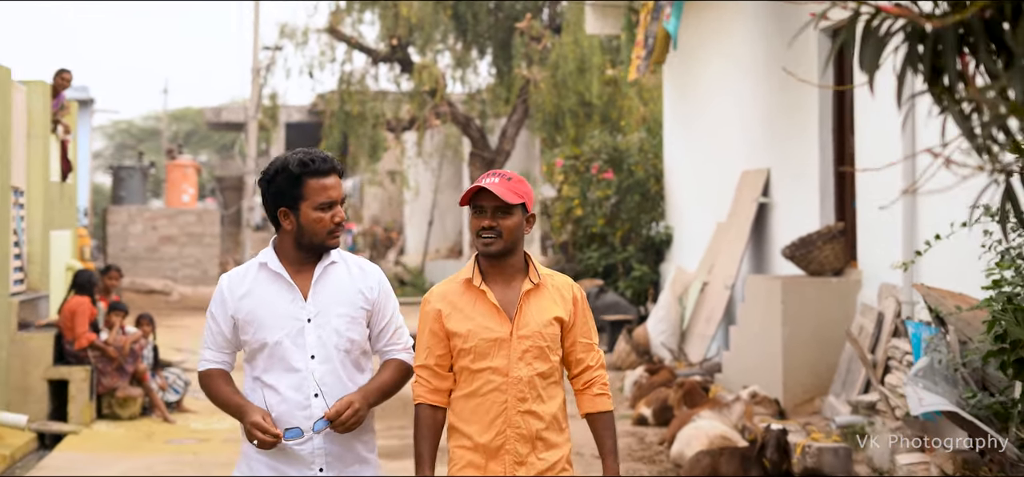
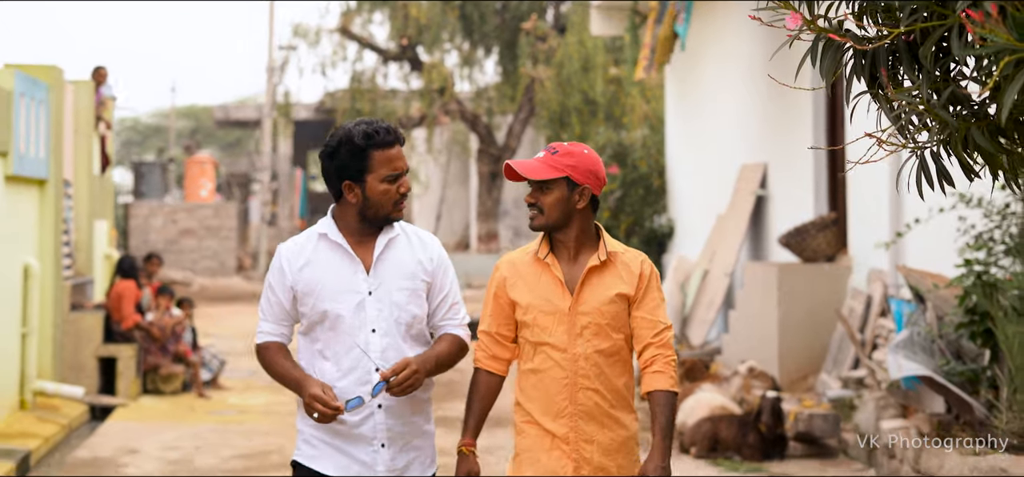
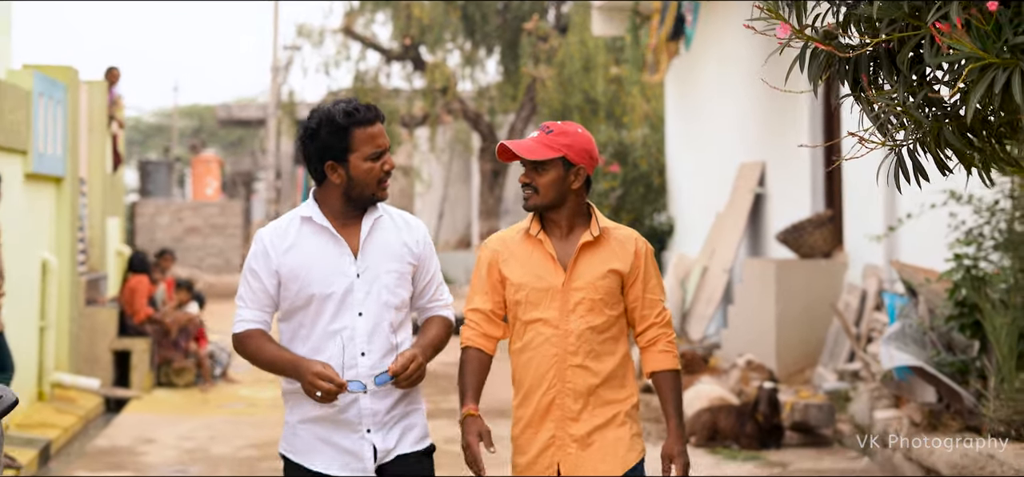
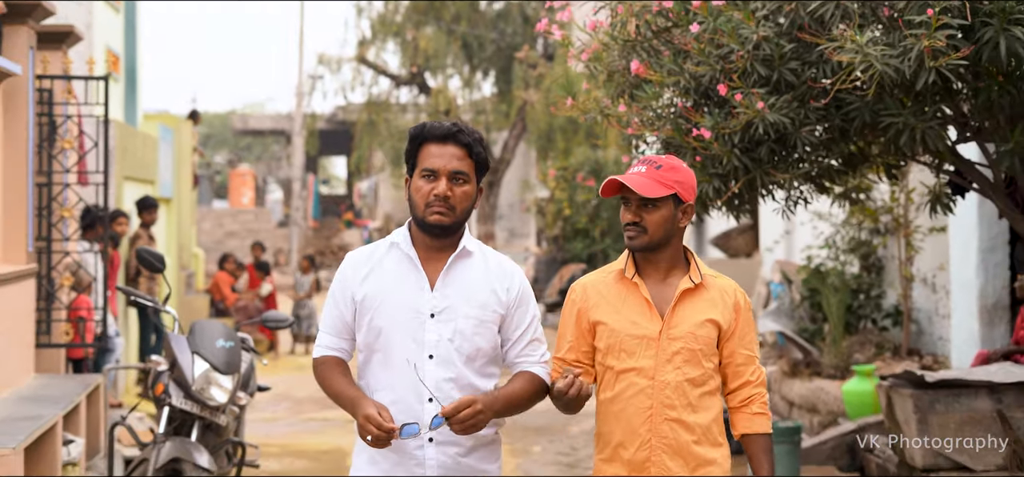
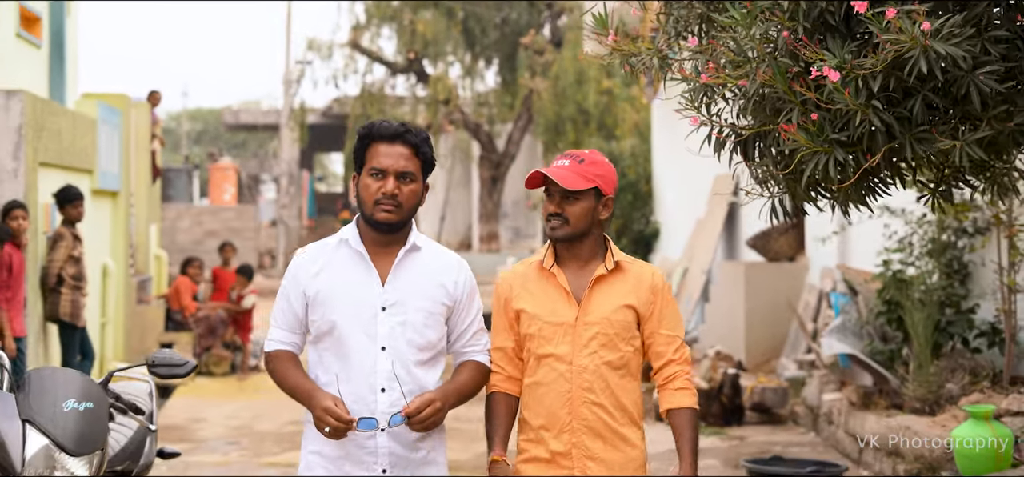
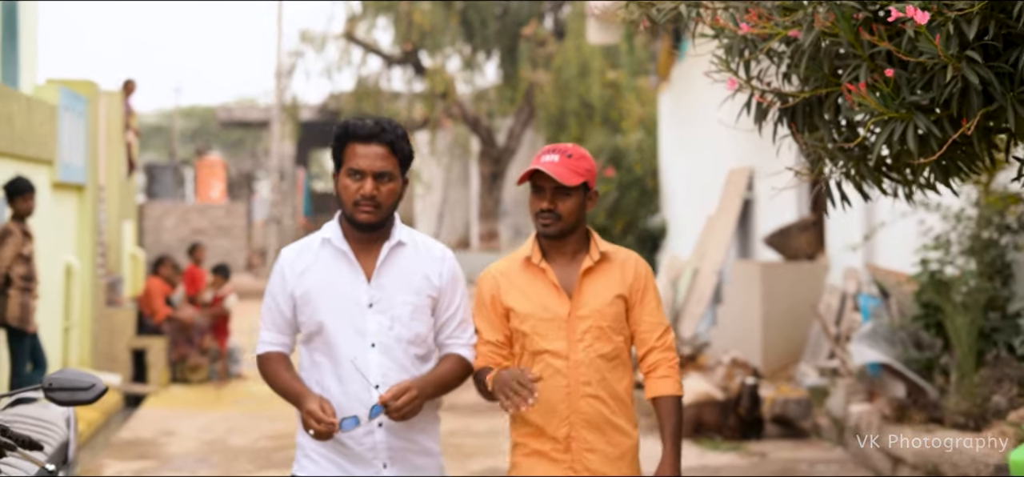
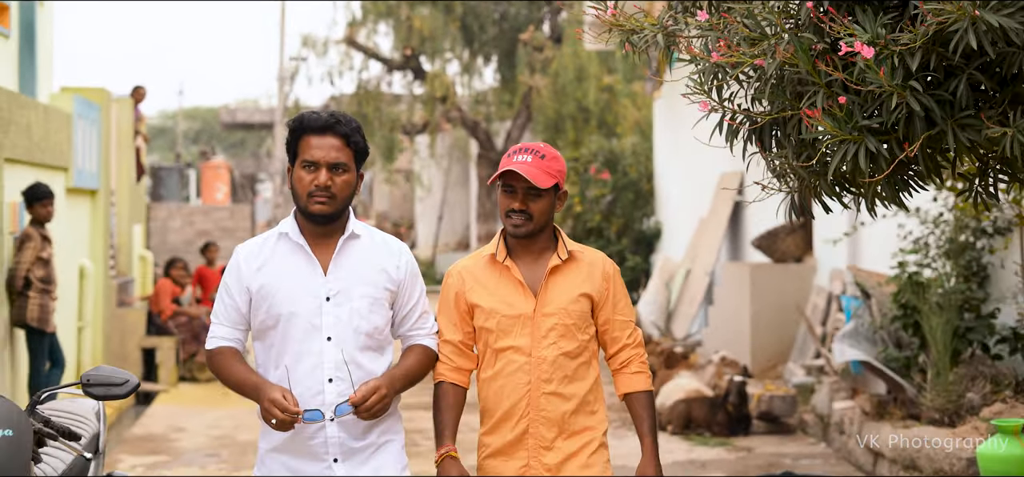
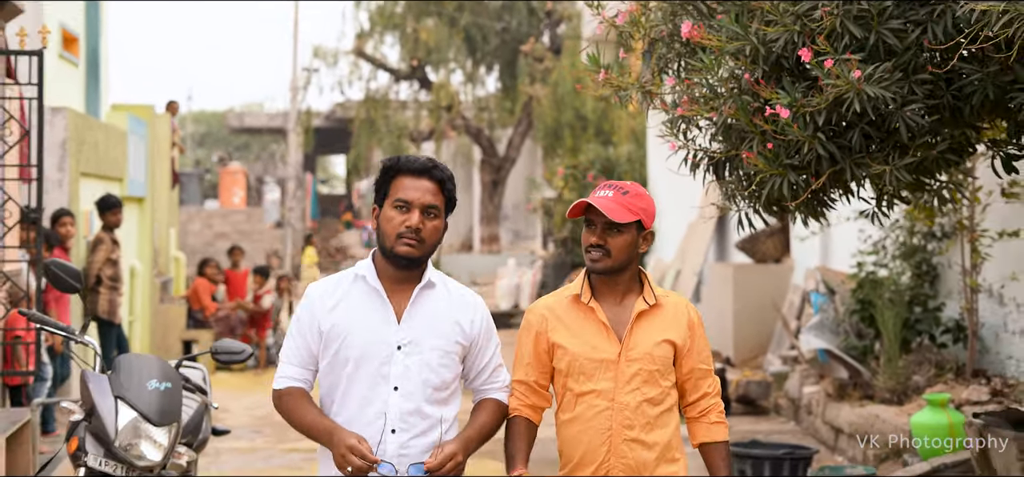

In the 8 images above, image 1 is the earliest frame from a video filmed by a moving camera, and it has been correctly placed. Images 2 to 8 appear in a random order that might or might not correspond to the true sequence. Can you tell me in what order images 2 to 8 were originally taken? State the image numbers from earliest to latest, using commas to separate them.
2, 3, 6, 7, 5, 8, 4
